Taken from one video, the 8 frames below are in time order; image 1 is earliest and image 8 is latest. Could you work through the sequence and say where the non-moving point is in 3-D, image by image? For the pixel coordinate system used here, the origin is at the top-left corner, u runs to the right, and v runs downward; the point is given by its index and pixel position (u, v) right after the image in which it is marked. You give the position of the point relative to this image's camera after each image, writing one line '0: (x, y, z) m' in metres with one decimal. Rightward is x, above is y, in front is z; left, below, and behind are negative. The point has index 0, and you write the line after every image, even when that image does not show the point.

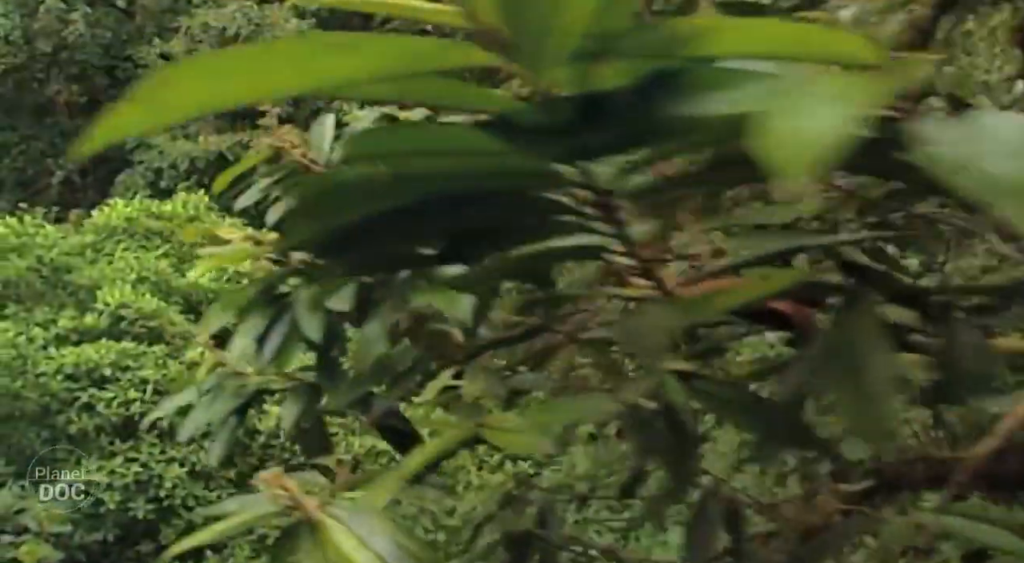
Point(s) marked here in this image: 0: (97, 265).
0: (-1.5, +0.1, +6.2) m
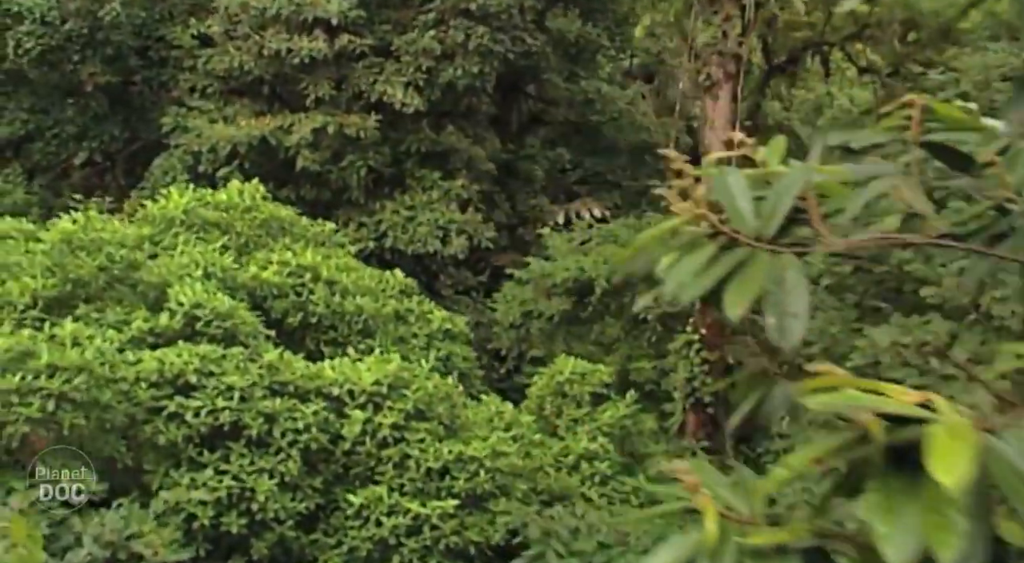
0: (-1.2, +0.1, +6.0) m
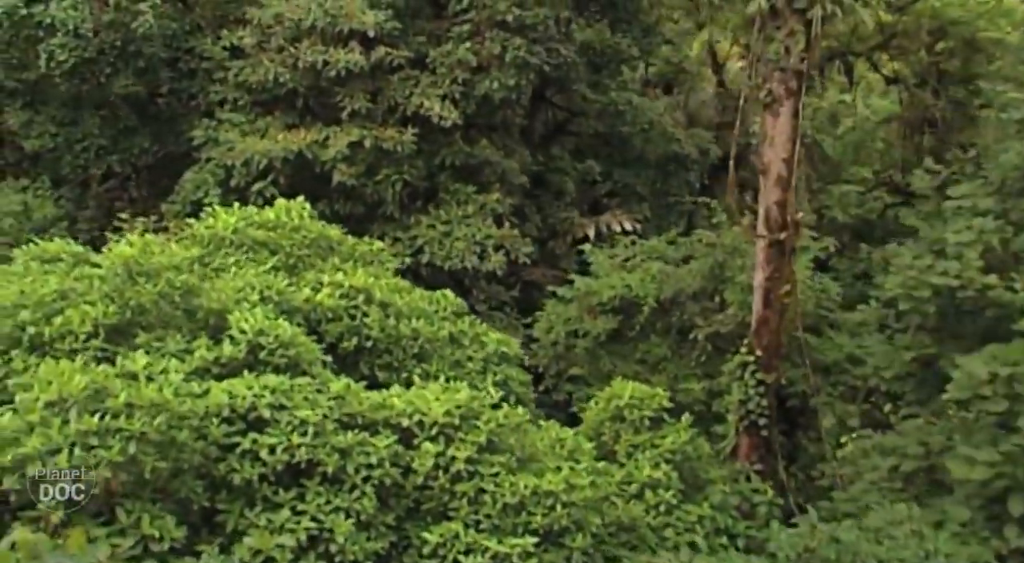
0: (-1.0, 0.0, +5.8) m
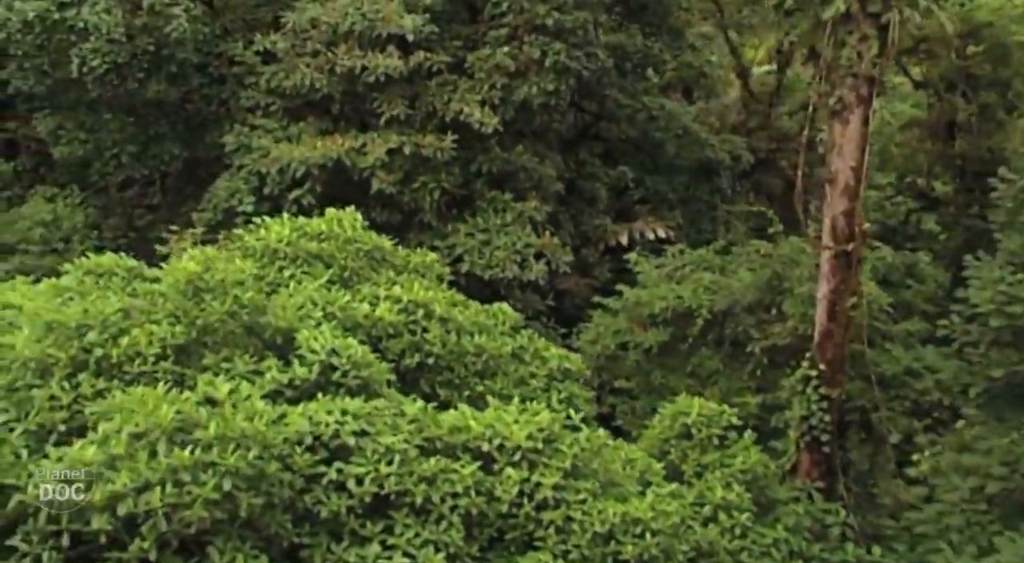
0: (-0.8, 0.0, +5.6) m
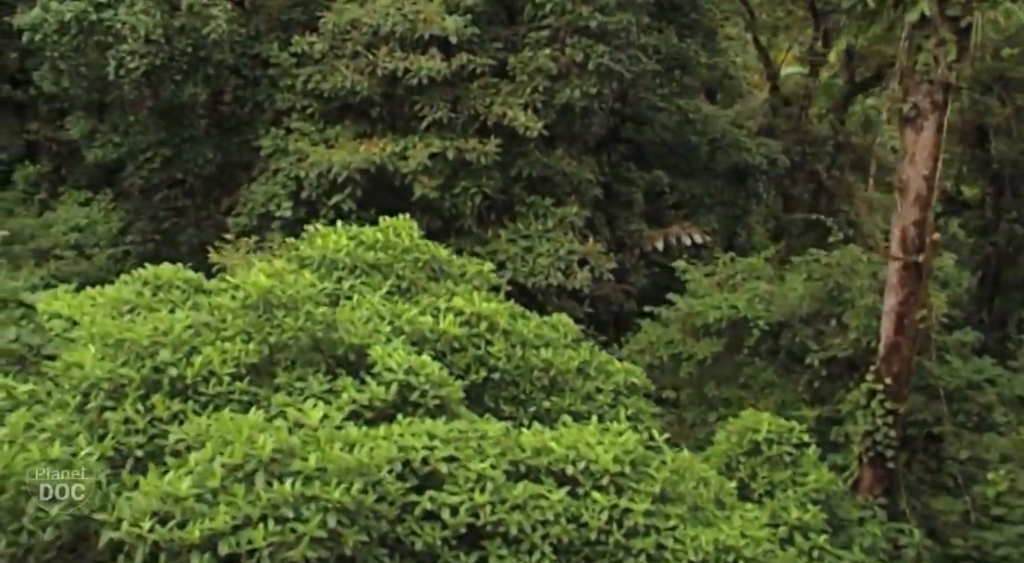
0: (-0.6, -0.1, +5.4) m
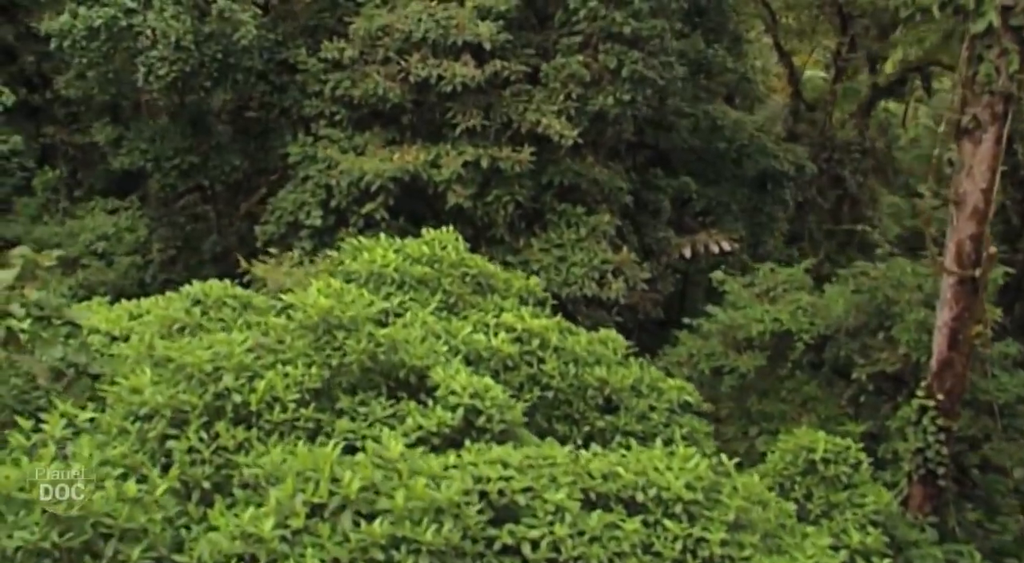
0: (-0.4, -0.1, +5.3) m
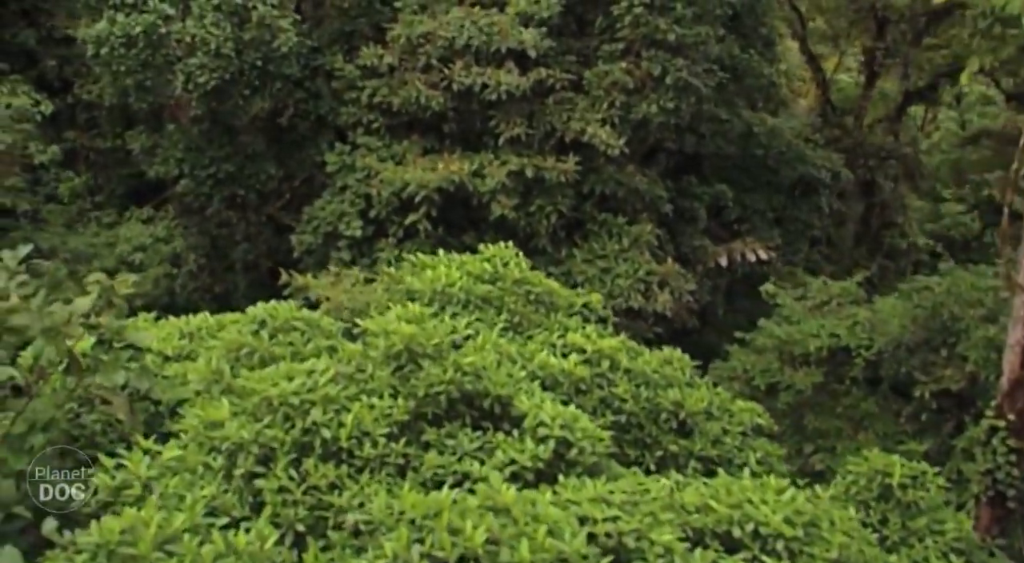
0: (-0.1, -0.2, +5.1) m
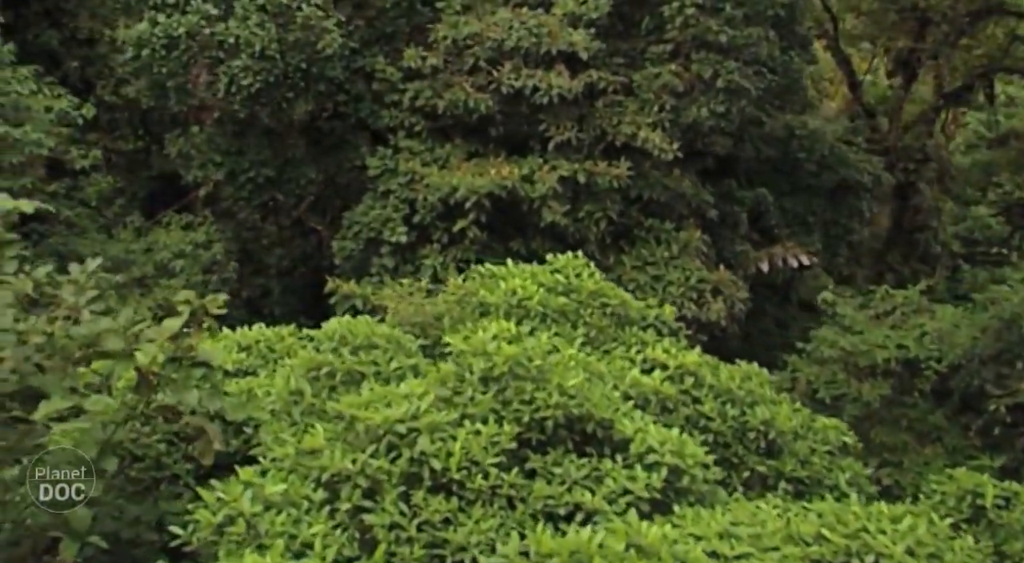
0: (+0.1, -0.2, +4.9) m
